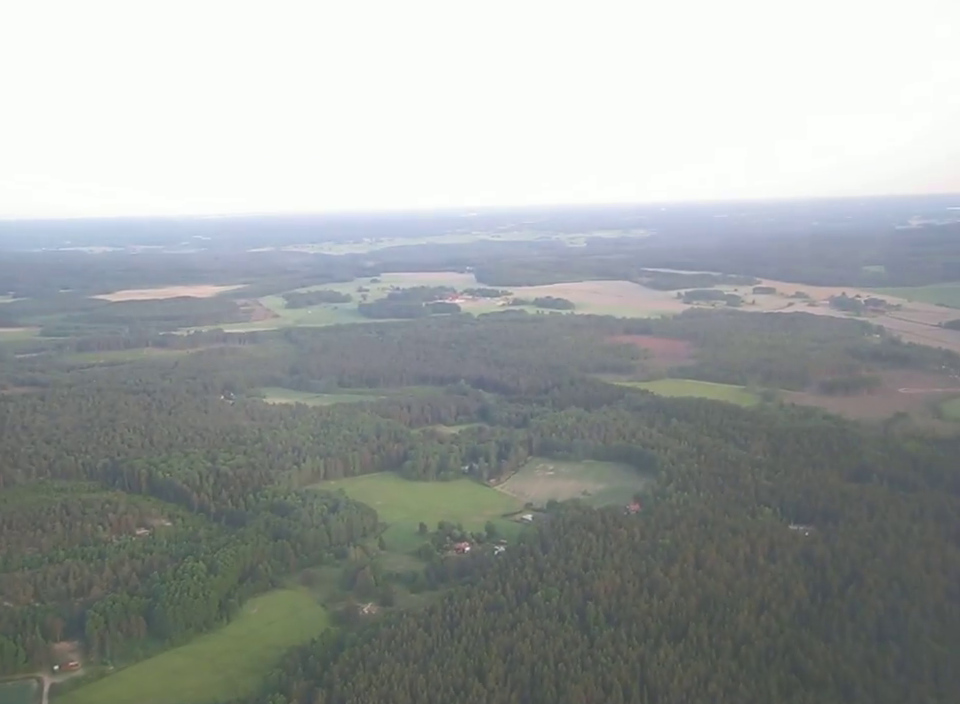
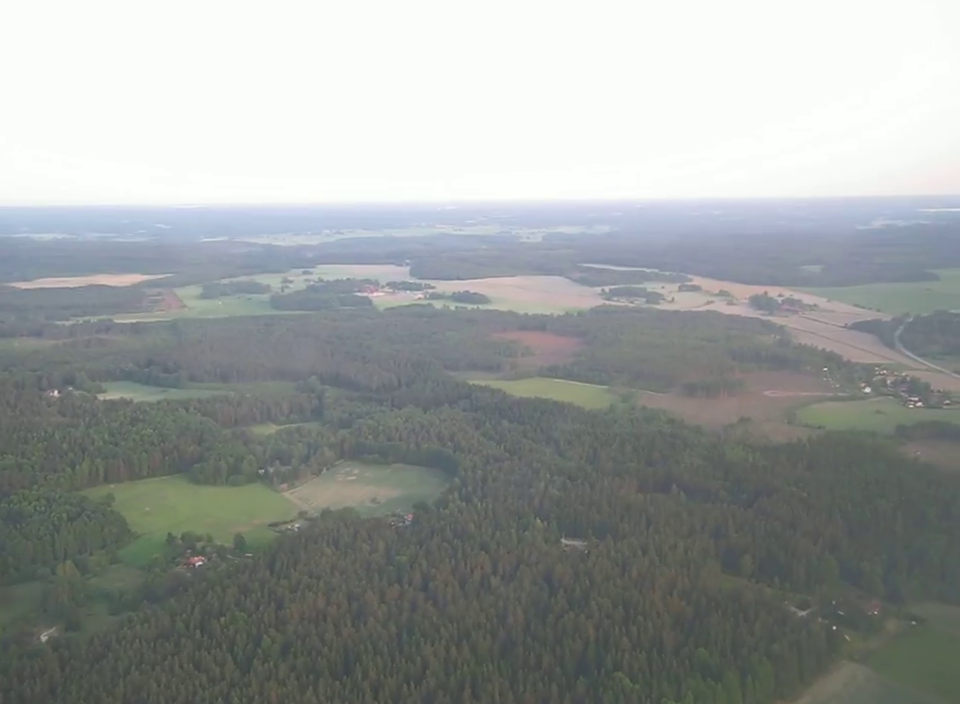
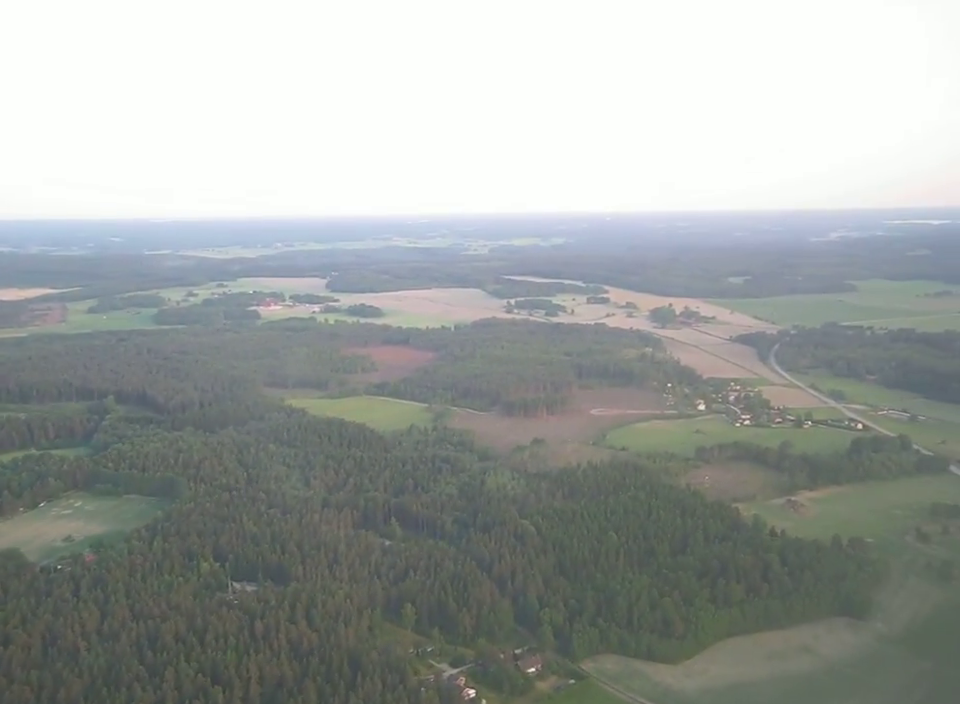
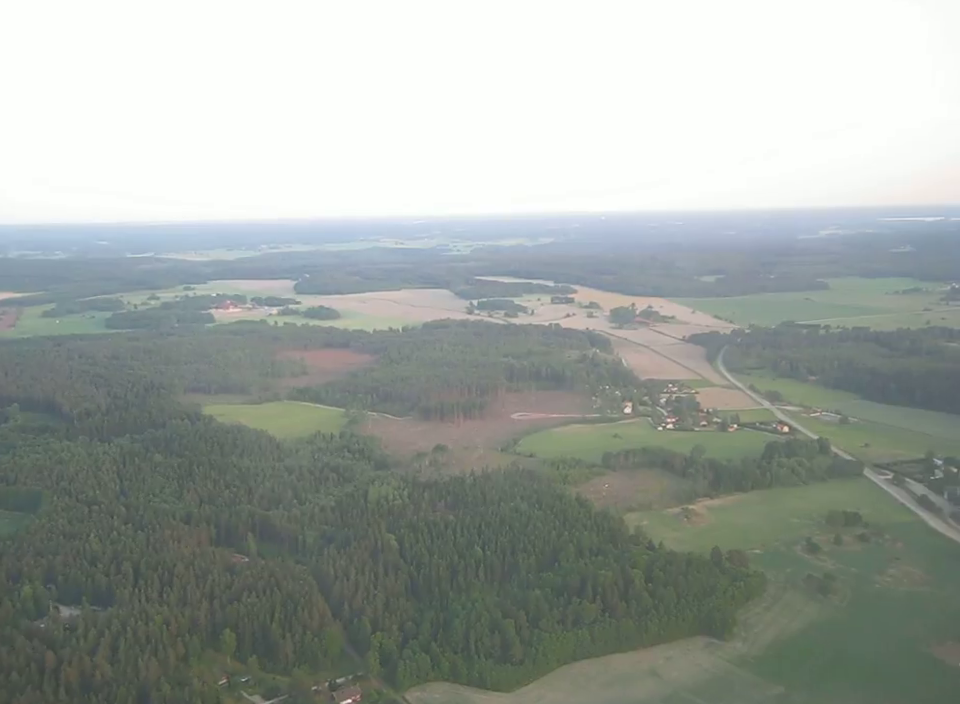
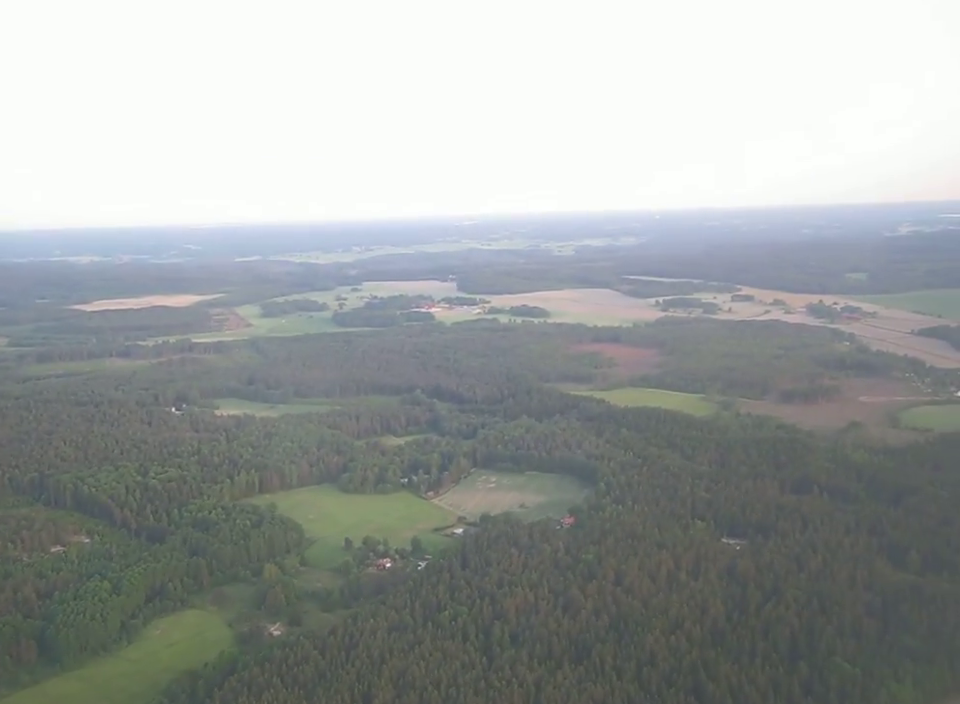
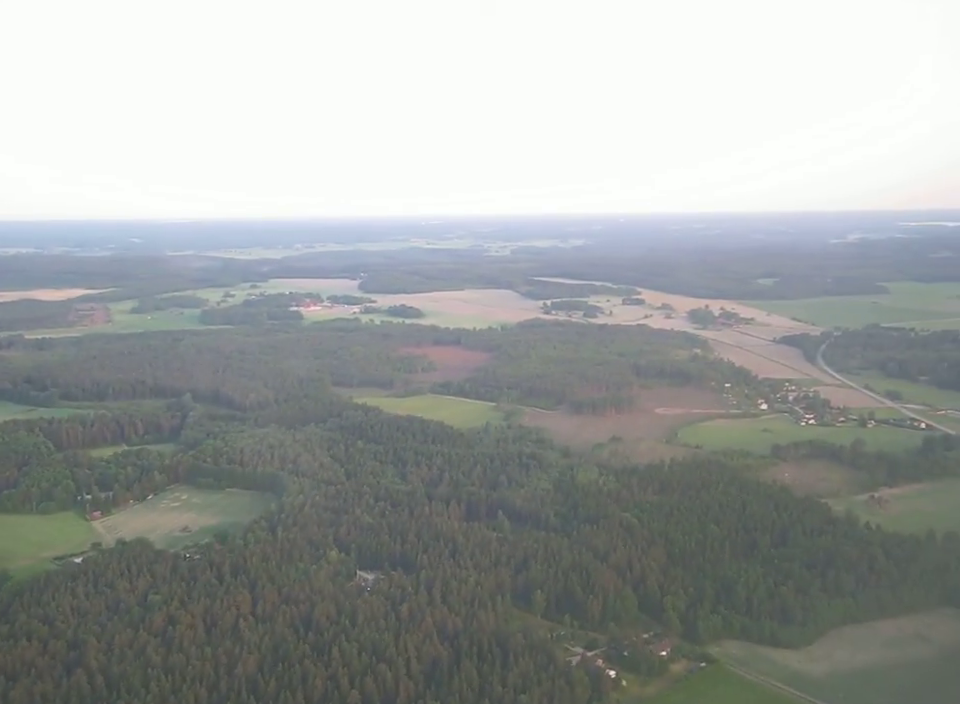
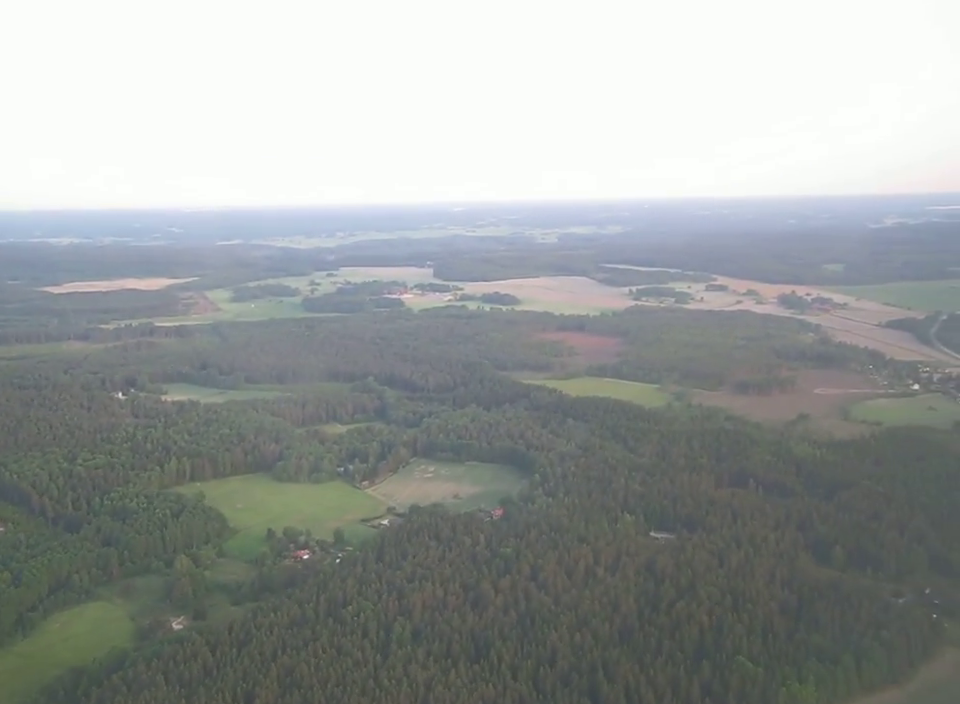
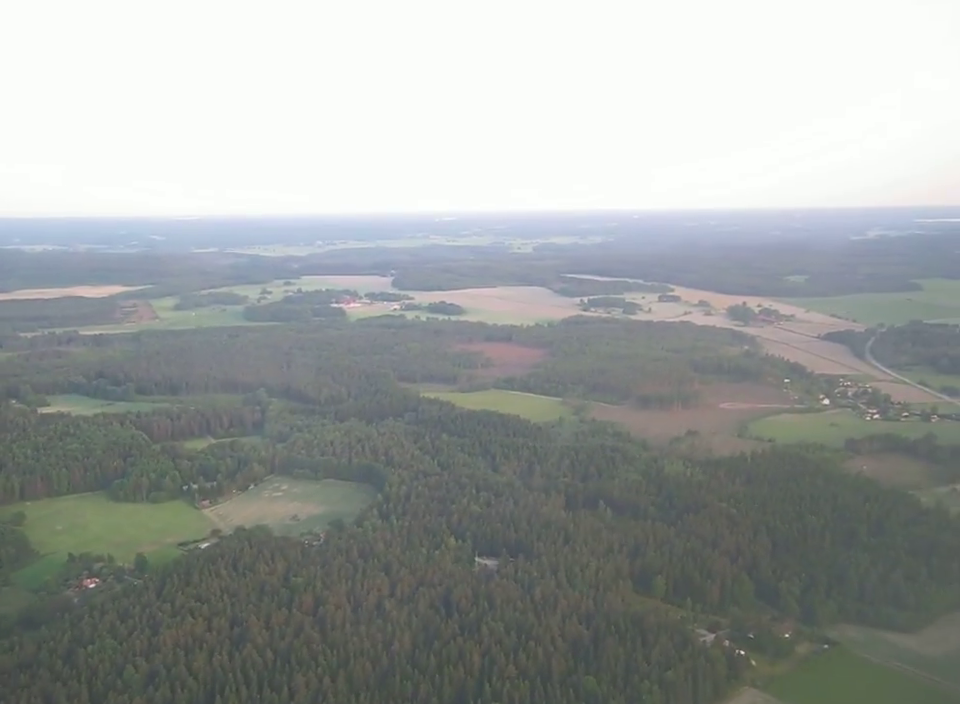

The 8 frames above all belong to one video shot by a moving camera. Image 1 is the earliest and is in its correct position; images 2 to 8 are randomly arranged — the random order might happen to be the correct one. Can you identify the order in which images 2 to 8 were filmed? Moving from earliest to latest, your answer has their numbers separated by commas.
5, 7, 2, 8, 6, 3, 4
